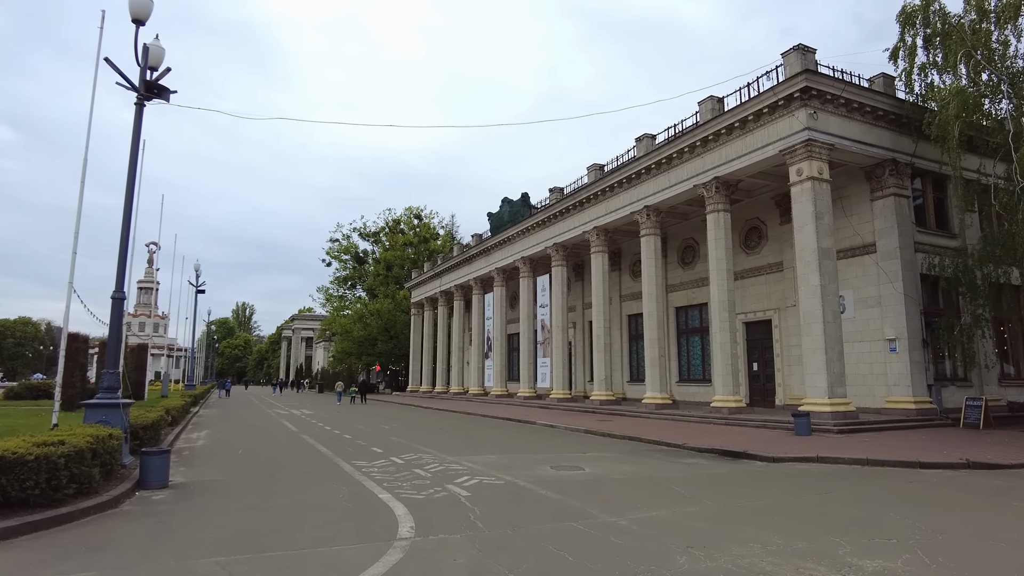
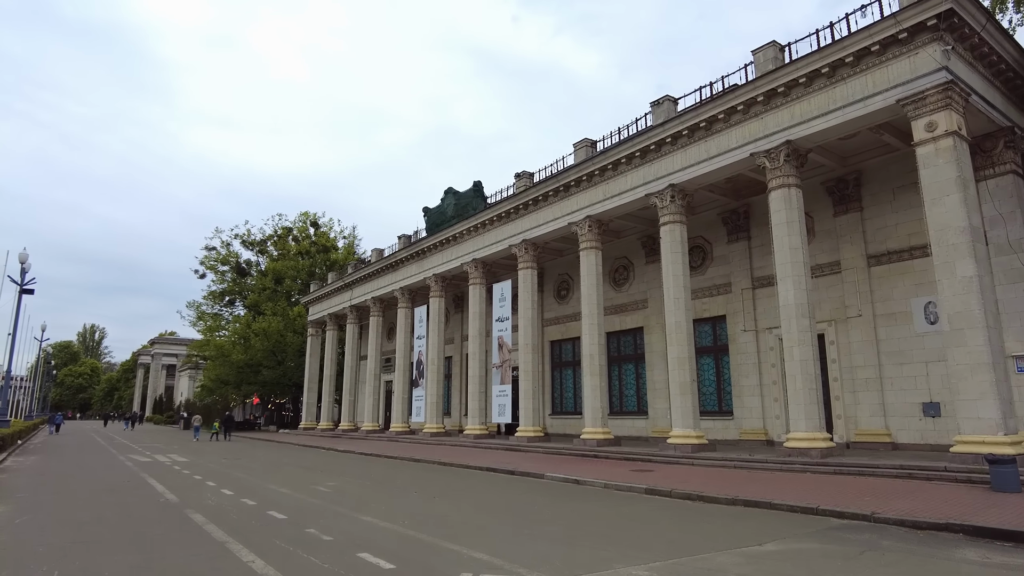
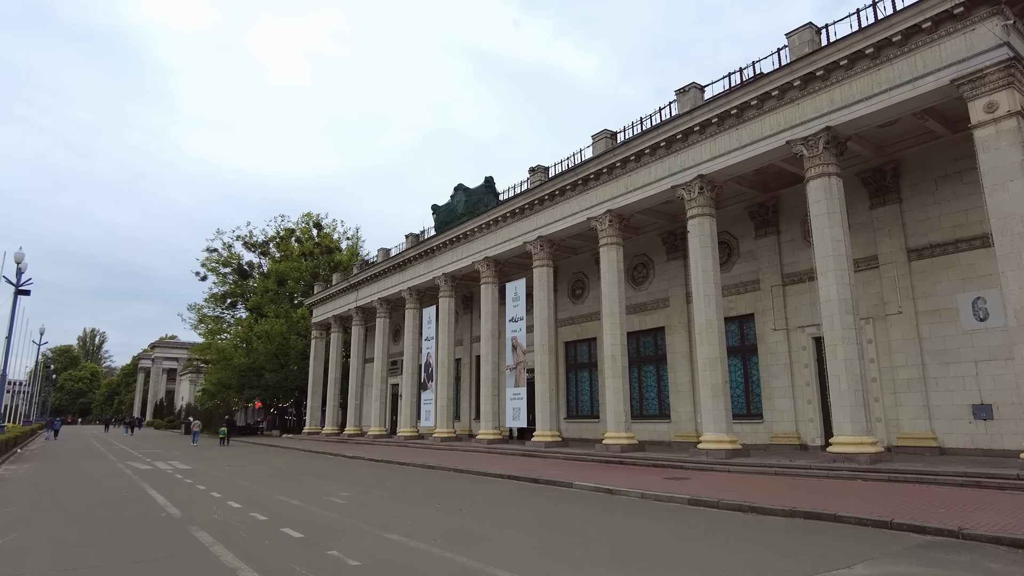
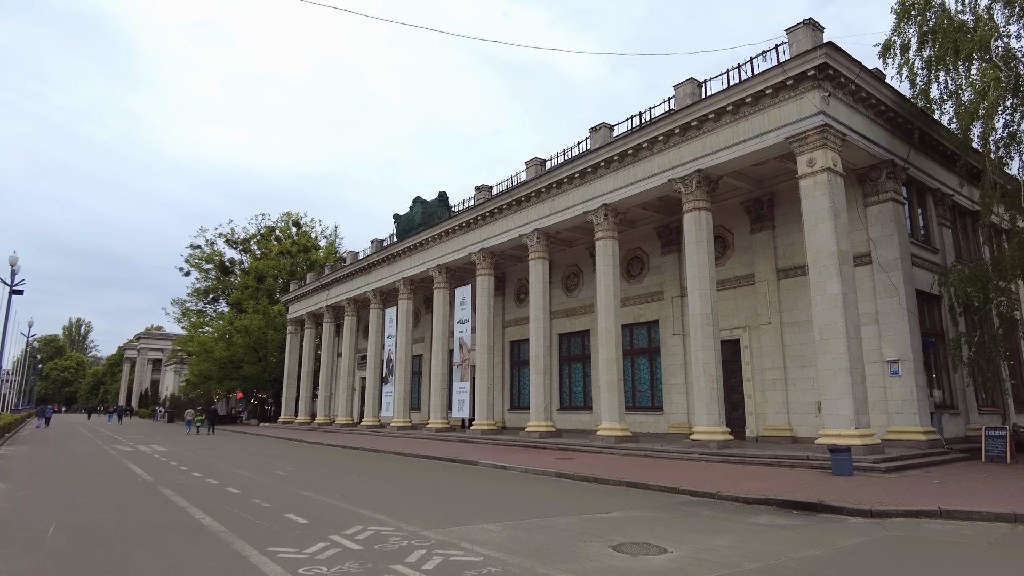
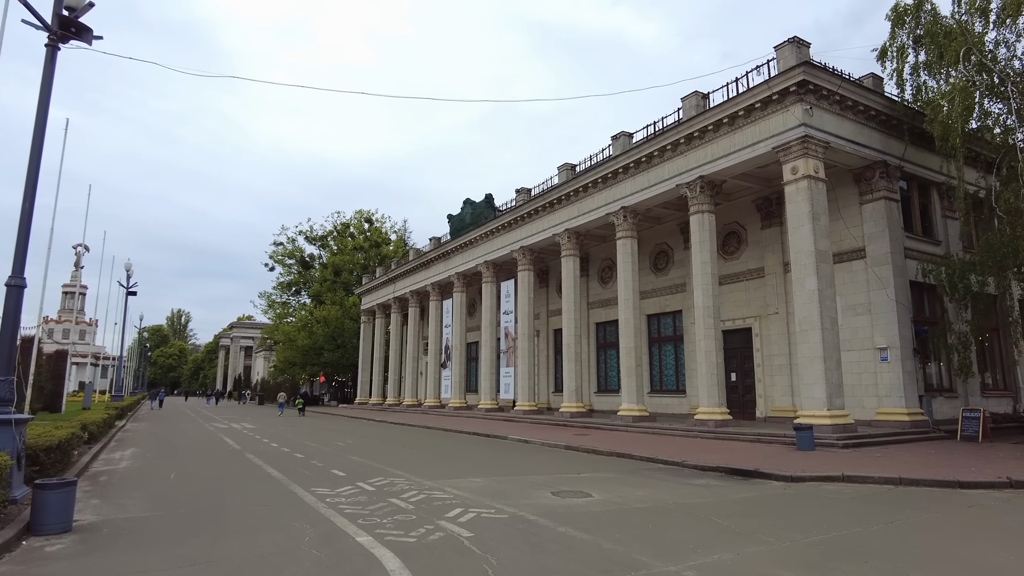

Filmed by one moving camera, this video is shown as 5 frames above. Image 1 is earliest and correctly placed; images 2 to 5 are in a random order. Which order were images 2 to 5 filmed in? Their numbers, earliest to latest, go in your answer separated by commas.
5, 4, 2, 3
